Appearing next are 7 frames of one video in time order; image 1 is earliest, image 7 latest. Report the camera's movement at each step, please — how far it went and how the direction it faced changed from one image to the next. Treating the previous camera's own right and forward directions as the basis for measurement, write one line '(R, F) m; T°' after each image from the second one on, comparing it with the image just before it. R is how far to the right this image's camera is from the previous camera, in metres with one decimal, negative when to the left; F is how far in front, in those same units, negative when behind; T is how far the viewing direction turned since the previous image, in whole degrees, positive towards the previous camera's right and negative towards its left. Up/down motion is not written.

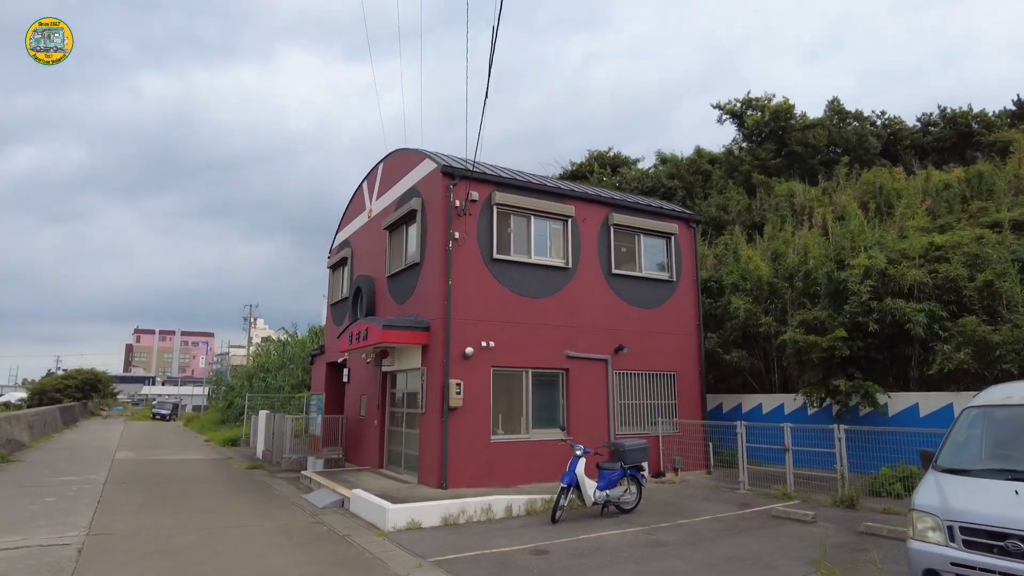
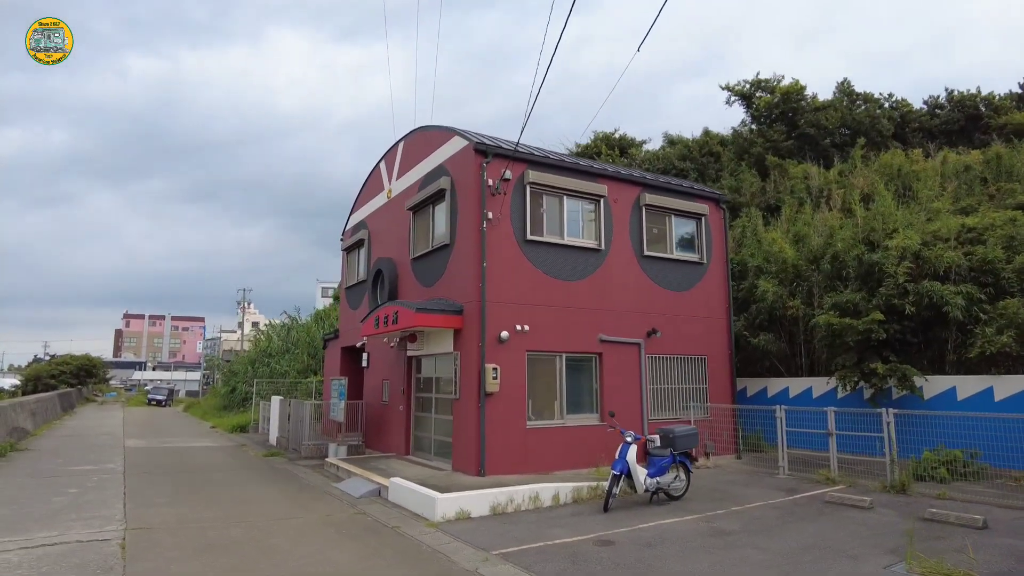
(-0.8, +0.4) m; +1°
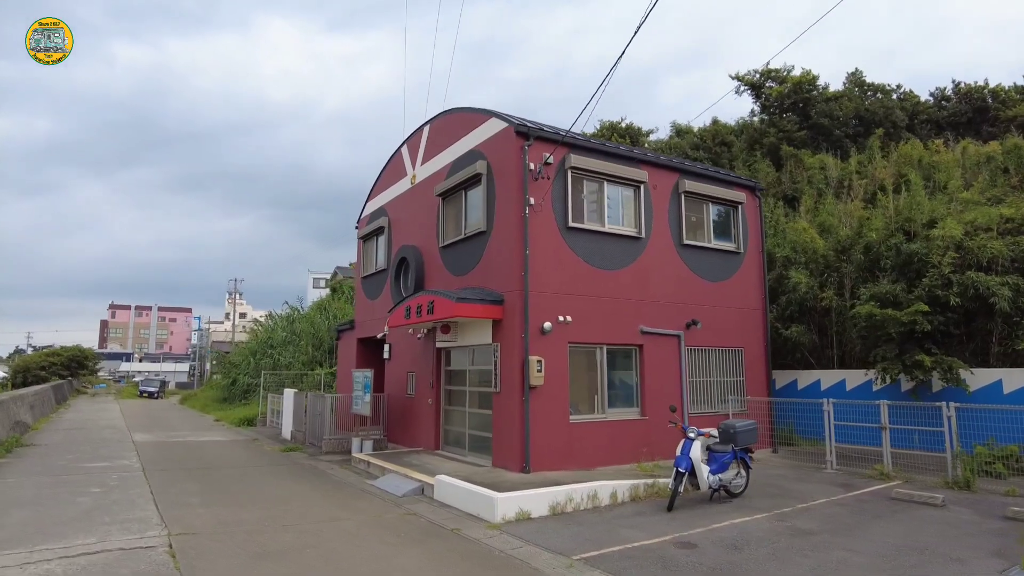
(-0.9, +0.5) m; +1°
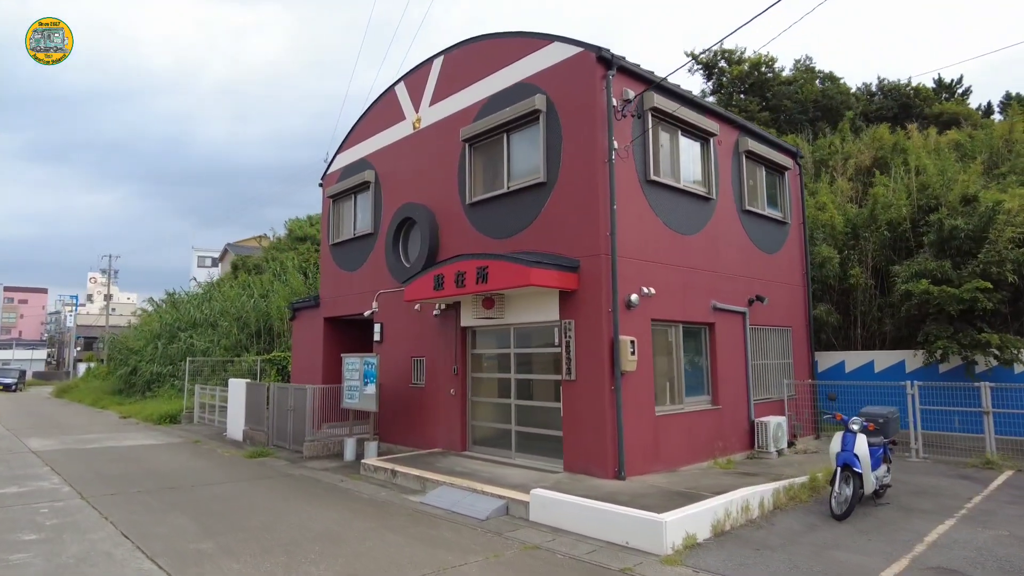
(-2.6, +2.3) m; +10°
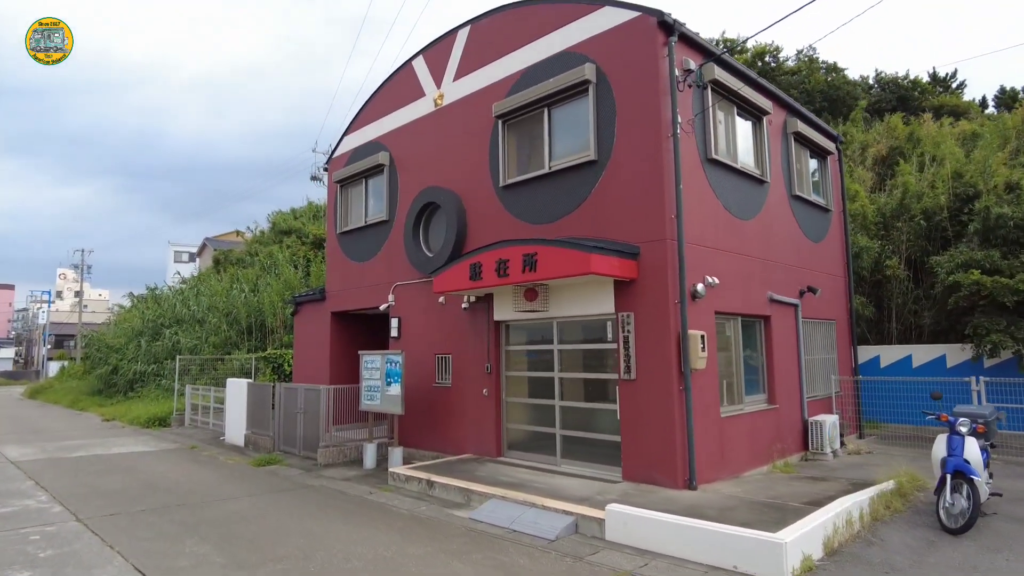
(-0.9, +0.9) m; +2°
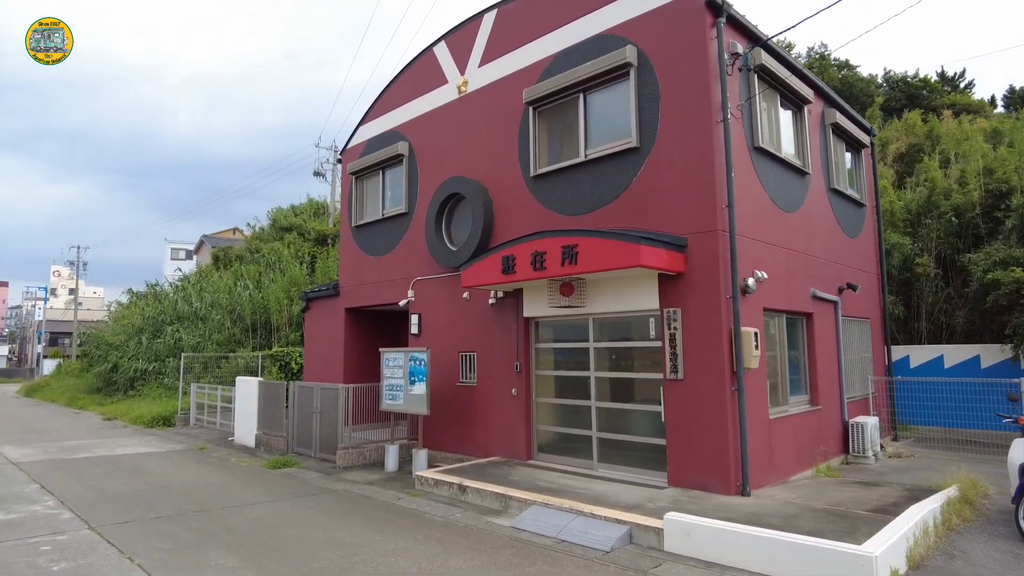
(-0.5, +0.4) m; 0°
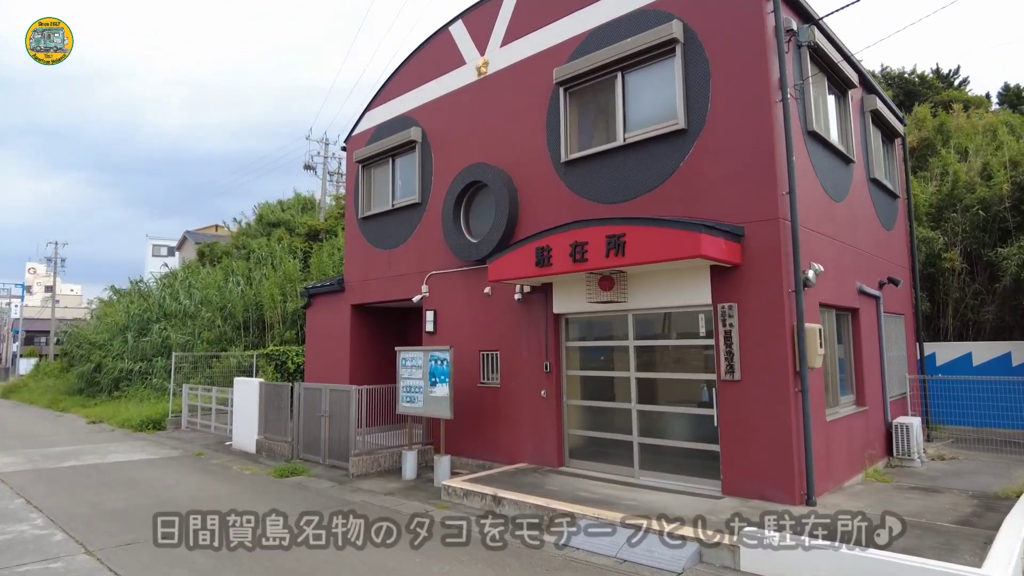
(-0.6, +0.6) m; +2°
